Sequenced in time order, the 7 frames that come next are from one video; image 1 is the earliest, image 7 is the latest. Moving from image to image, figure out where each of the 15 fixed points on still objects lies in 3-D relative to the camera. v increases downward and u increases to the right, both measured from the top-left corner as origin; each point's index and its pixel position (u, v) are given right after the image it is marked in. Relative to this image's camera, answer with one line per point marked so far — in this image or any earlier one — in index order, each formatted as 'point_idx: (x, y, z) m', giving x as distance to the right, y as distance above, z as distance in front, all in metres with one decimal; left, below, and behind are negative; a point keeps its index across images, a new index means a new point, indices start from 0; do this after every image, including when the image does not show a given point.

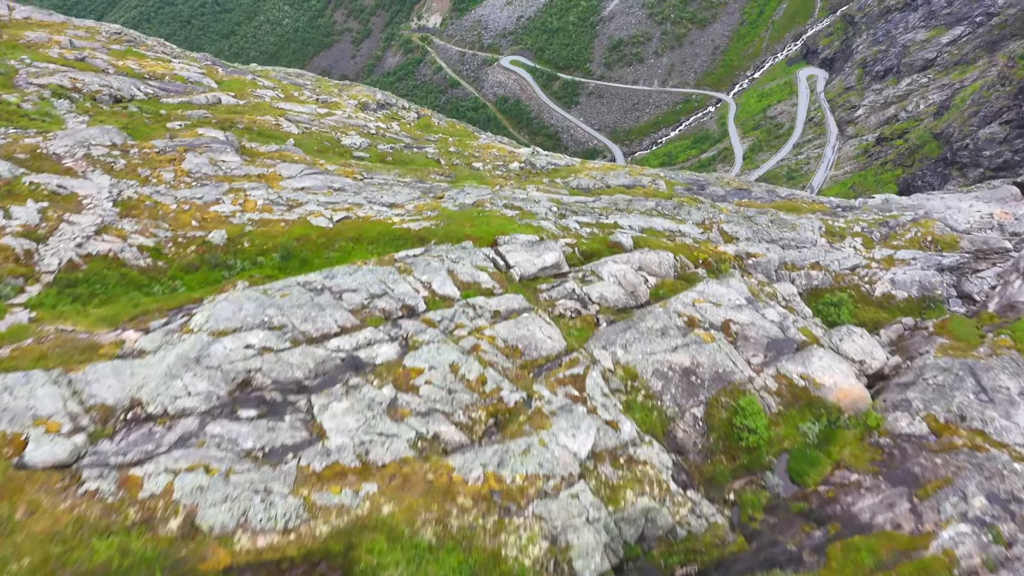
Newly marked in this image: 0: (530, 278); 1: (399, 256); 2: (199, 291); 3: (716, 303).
0: (+0.5, +0.2, +17.5) m
1: (-2.7, +0.7, +17.0) m
2: (-6.5, 0.0, +15.1) m
3: (+4.9, -0.4, +17.5) m
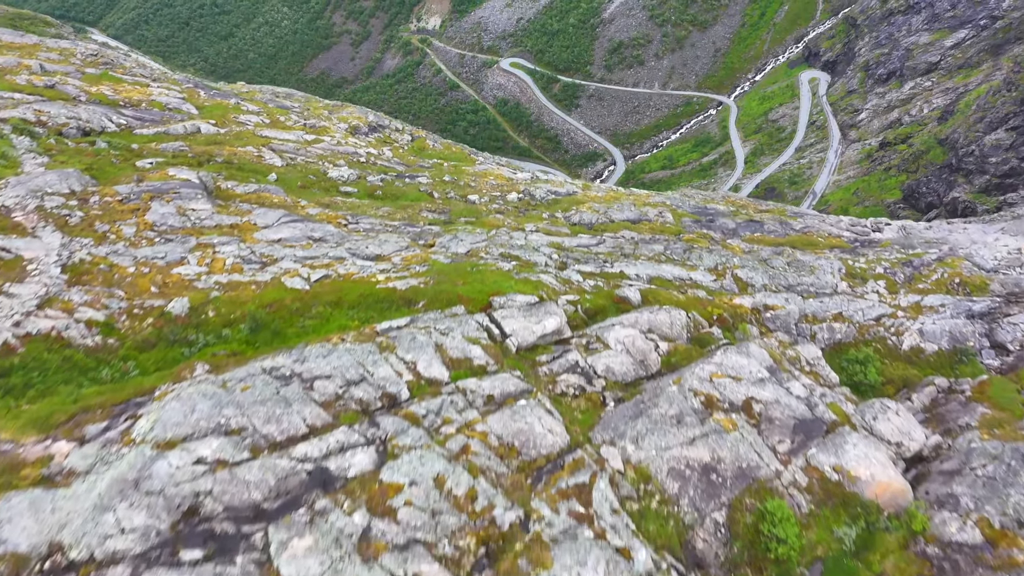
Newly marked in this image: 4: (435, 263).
0: (+0.4, -1.3, +15.7) m
1: (-2.7, -0.8, +15.2) m
2: (-6.6, -1.6, +13.3) m
3: (+4.8, -1.9, +15.7) m
4: (-2.0, +0.7, +18.9) m
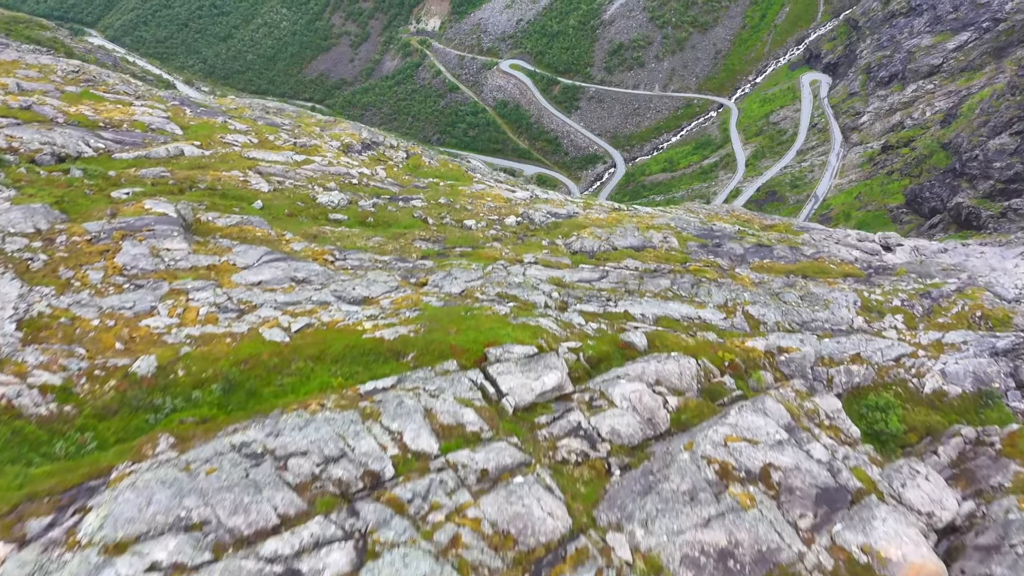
0: (+0.3, -2.4, +14.5) m
1: (-2.8, -1.9, +14.0) m
2: (-6.6, -2.7, +12.1) m
3: (+4.7, -3.0, +14.4) m
4: (-2.1, -0.4, +17.7) m
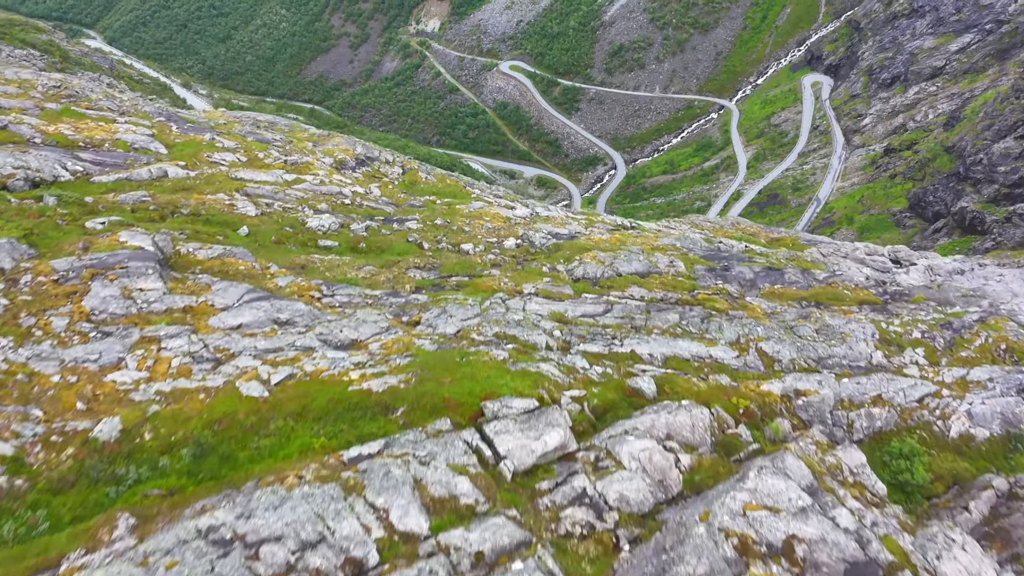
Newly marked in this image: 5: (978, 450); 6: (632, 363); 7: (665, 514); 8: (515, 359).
0: (+0.3, -3.4, +13.2) m
1: (-2.8, -2.9, +12.7) m
2: (-6.7, -3.6, +10.9) m
3: (+4.7, -4.0, +13.2) m
4: (-2.1, -1.4, +16.4) m
5: (+11.3, -4.0, +17.7) m
6: (+2.9, -1.8, +17.9) m
7: (+2.7, -4.1, +13.0) m
8: (+0.1, -1.6, +16.6) m
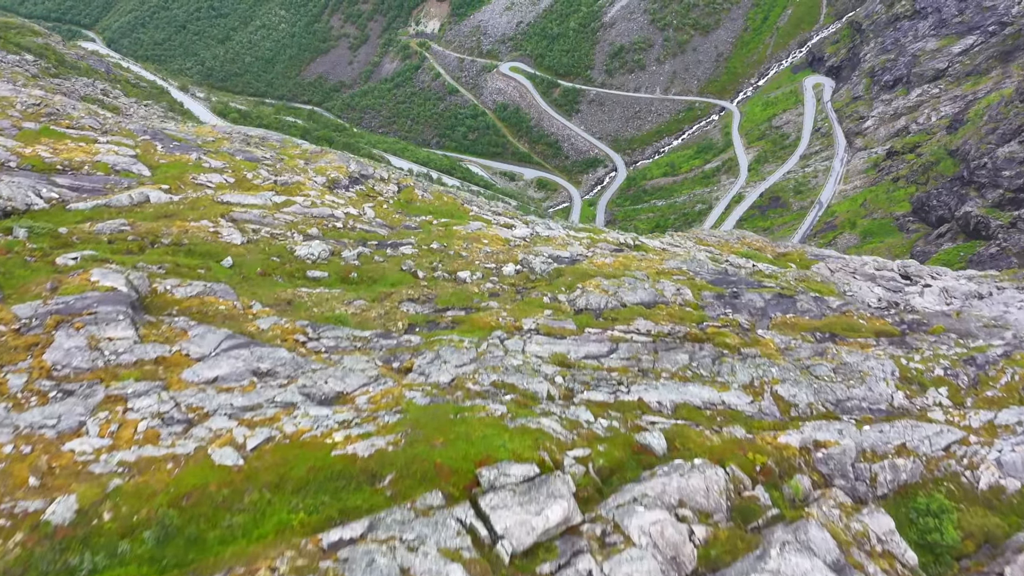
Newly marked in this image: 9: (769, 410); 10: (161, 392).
0: (+0.2, -4.4, +12.0) m
1: (-2.9, -3.9, +11.5) m
2: (-6.7, -4.7, +9.6) m
3: (+4.7, -5.0, +11.9) m
4: (-2.1, -2.4, +15.2) m
5: (+11.3, -5.0, +16.4) m
6: (+2.9, -2.9, +16.6) m
7: (+2.7, -5.1, +11.8) m
8: (0.0, -2.6, +15.4) m
9: (+6.3, -3.0, +17.9) m
10: (-6.8, -2.0, +14.2) m
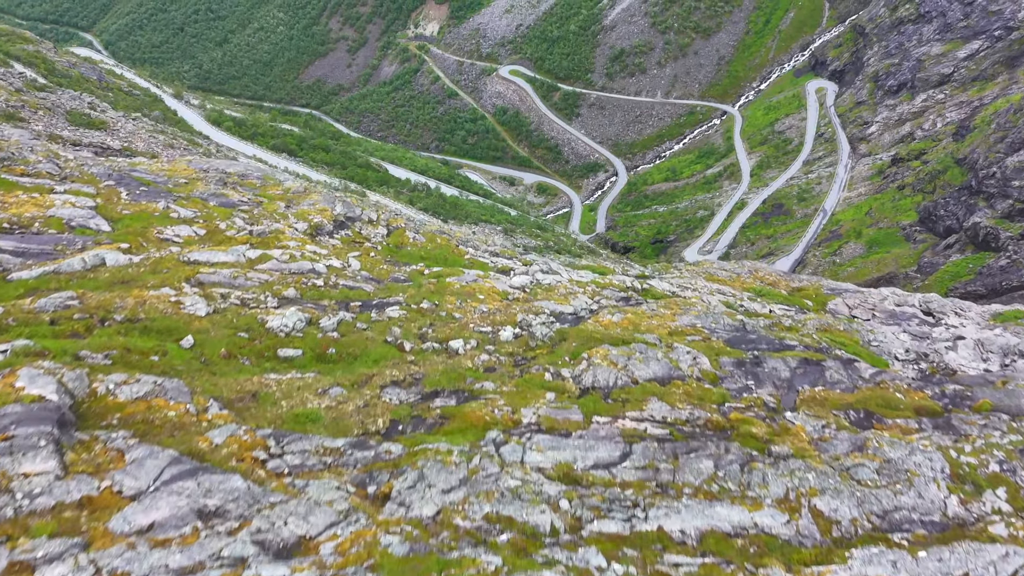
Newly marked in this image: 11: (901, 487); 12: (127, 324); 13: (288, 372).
0: (+0.2, -6.6, +9.5) m
1: (-2.9, -6.1, +8.9) m
2: (-6.7, -6.9, +7.1) m
3: (+4.6, -7.2, +9.4) m
4: (-2.2, -4.6, +12.7) m
5: (+11.2, -7.2, +13.9) m
6: (+2.8, -5.0, +14.1) m
7: (+2.6, -7.3, +9.3) m
8: (0.0, -4.8, +12.8) m
9: (+6.2, -5.2, +15.3) m
10: (-6.9, -4.2, +11.7) m
11: (+9.3, -4.8, +17.6) m
12: (-10.2, -0.9, +19.1) m
13: (-5.9, -2.2, +19.1) m
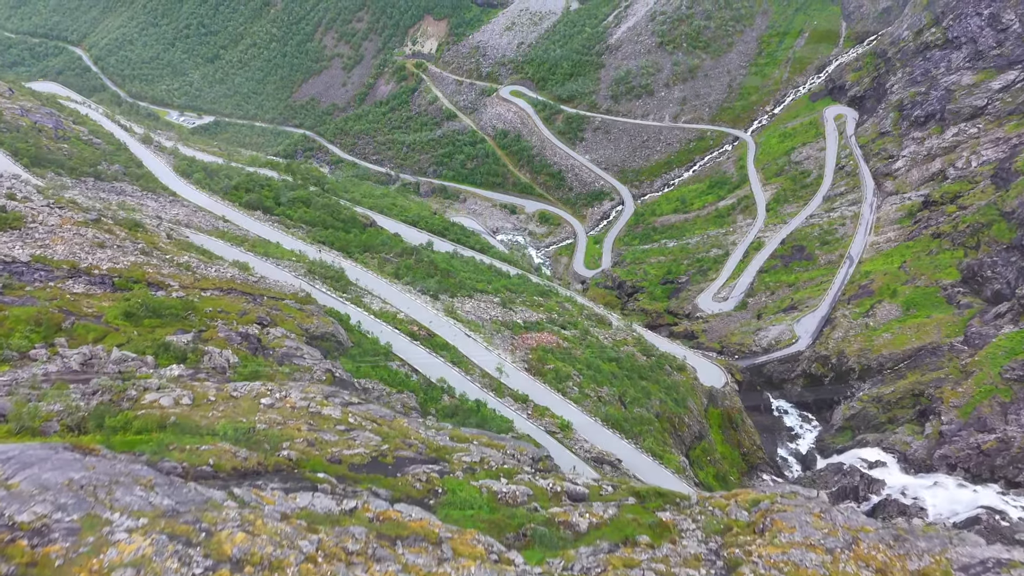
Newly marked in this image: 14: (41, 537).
0: (-0.3, -18.1, -4.3) m
1: (-3.5, -17.6, -4.8) m
2: (-7.3, -18.4, -6.6) m
3: (+4.1, -18.7, -4.4) m
4: (-2.7, -16.2, -1.0) m
5: (+10.7, -18.7, +0.1) m
6: (+2.3, -16.6, +0.4) m
7: (+2.1, -18.8, -4.5) m
8: (-0.5, -16.4, -0.9) m
9: (+5.7, -16.7, +1.6) m
10: (-7.4, -15.7, -2.0) m
11: (+8.8, -16.3, +3.8) m
12: (-10.7, -12.5, +5.5) m
13: (-6.4, -13.7, +5.5) m
14: (-12.5, -6.5, +19.2) m
